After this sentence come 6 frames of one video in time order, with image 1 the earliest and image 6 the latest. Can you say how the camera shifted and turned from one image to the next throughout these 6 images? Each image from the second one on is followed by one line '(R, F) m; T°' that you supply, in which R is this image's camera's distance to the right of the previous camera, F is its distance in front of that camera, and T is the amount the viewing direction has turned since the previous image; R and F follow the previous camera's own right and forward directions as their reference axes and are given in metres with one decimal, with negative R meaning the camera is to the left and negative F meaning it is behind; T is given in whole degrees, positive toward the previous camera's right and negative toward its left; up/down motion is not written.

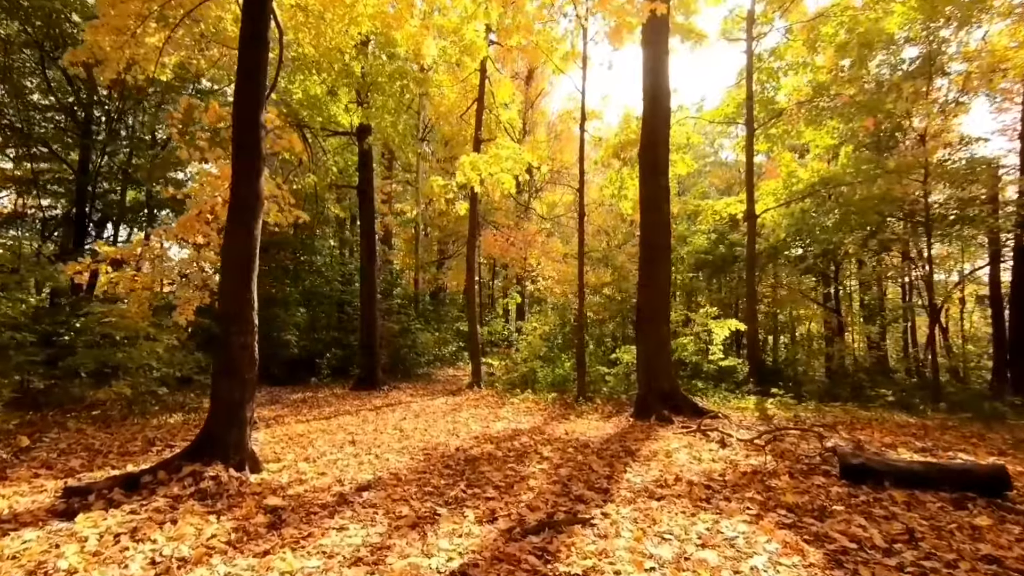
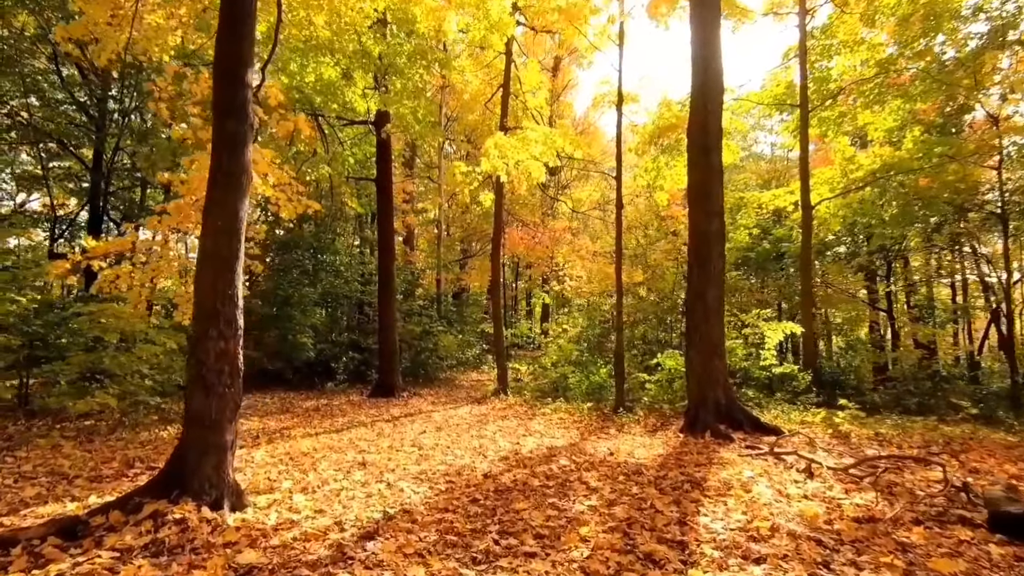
(-0.1, +1.0) m; -2°
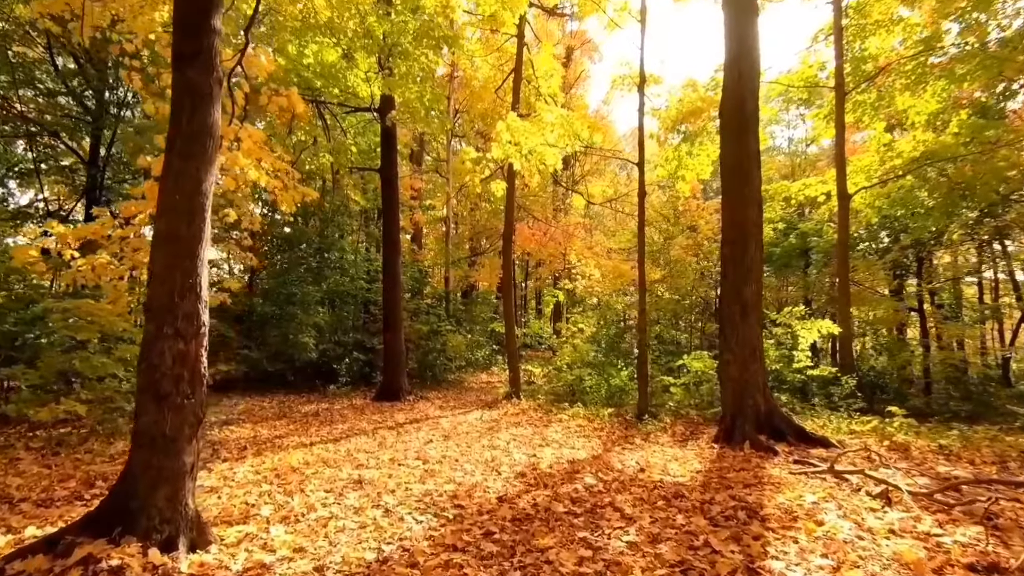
(-0.1, +0.7) m; -1°
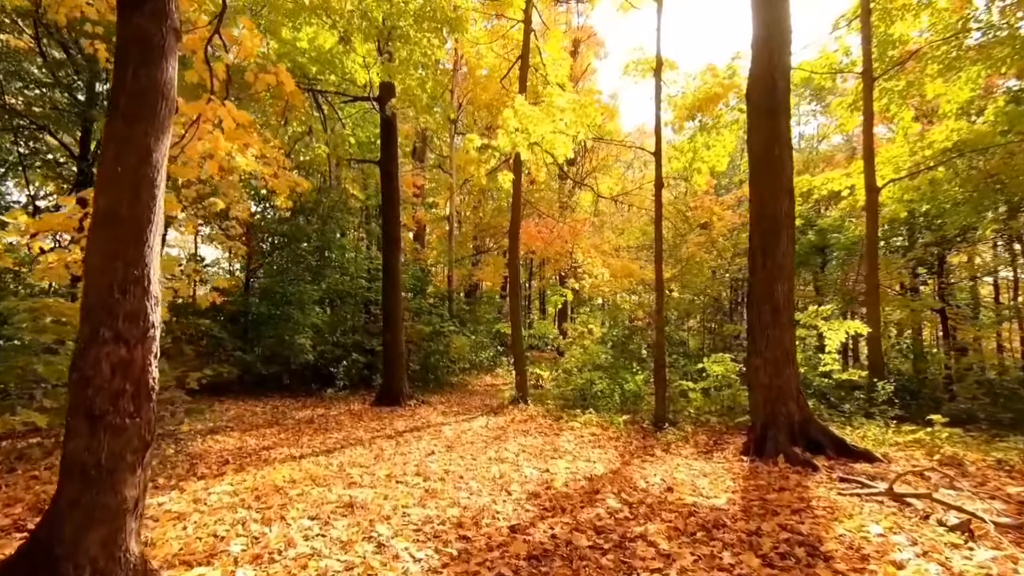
(-0.1, +0.6) m; 0°
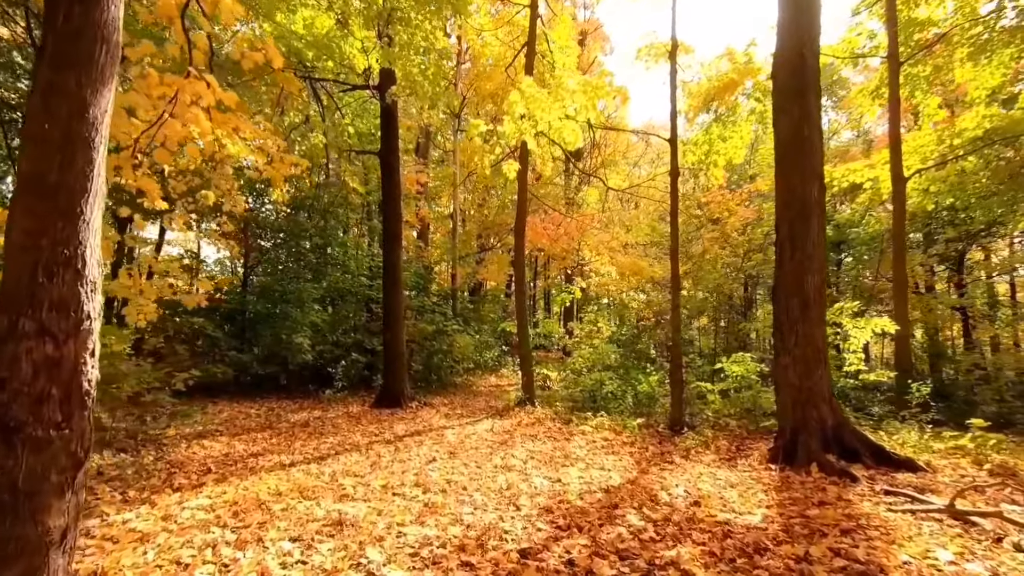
(0.0, +0.5) m; 0°
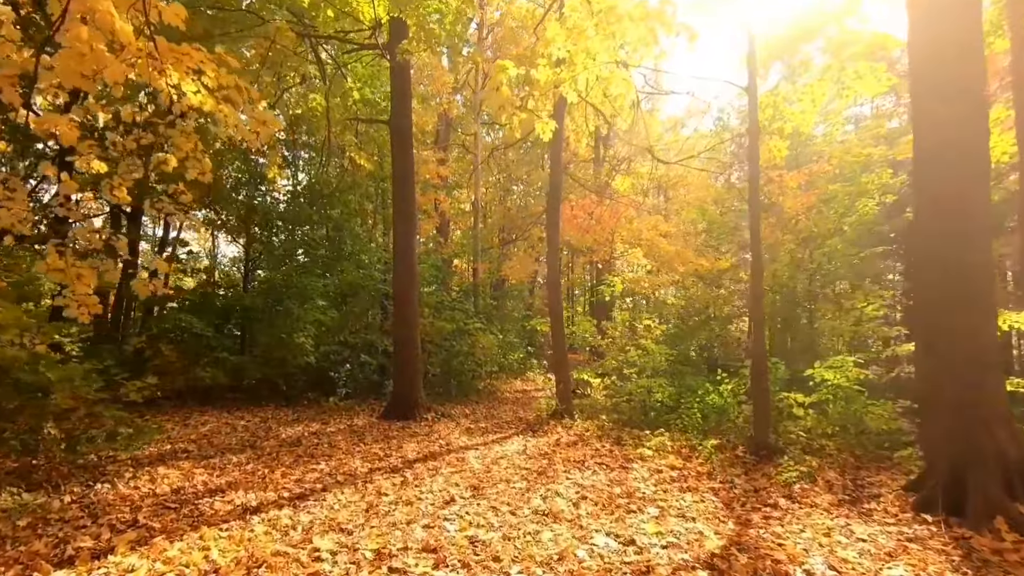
(-0.2, +1.5) m; -2°
